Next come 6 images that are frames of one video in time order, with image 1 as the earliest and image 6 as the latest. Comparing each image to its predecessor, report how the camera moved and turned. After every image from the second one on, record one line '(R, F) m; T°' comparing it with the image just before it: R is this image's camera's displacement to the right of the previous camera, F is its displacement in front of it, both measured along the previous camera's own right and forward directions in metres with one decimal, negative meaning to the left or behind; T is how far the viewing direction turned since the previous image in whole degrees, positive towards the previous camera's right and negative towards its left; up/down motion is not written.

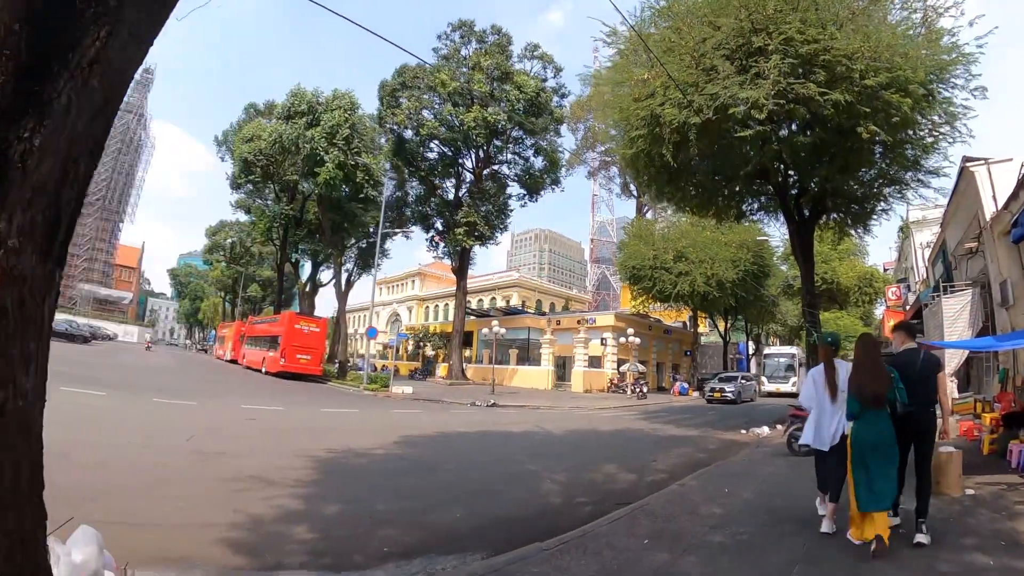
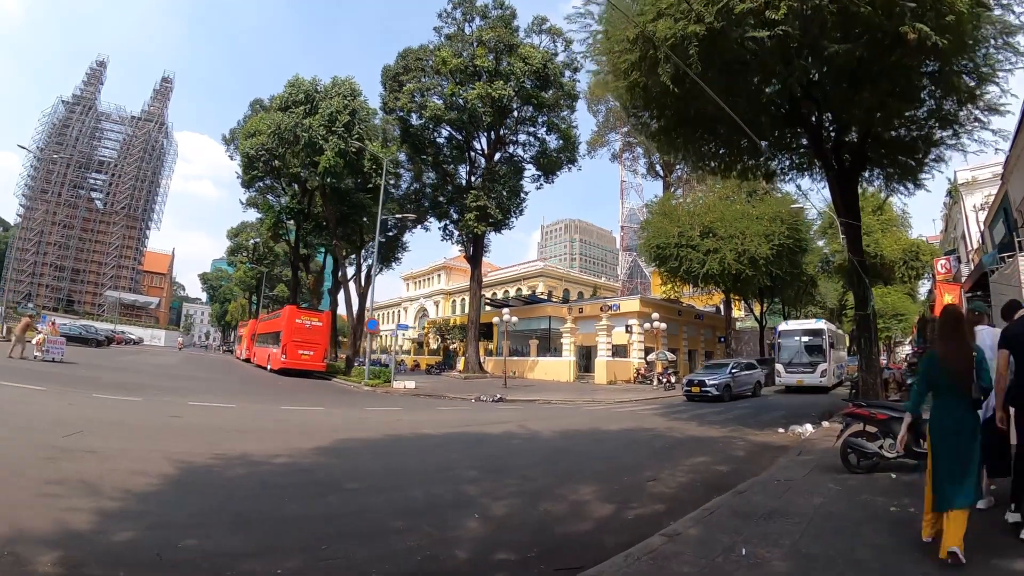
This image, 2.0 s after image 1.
(+0.9, +2.1) m; -3°
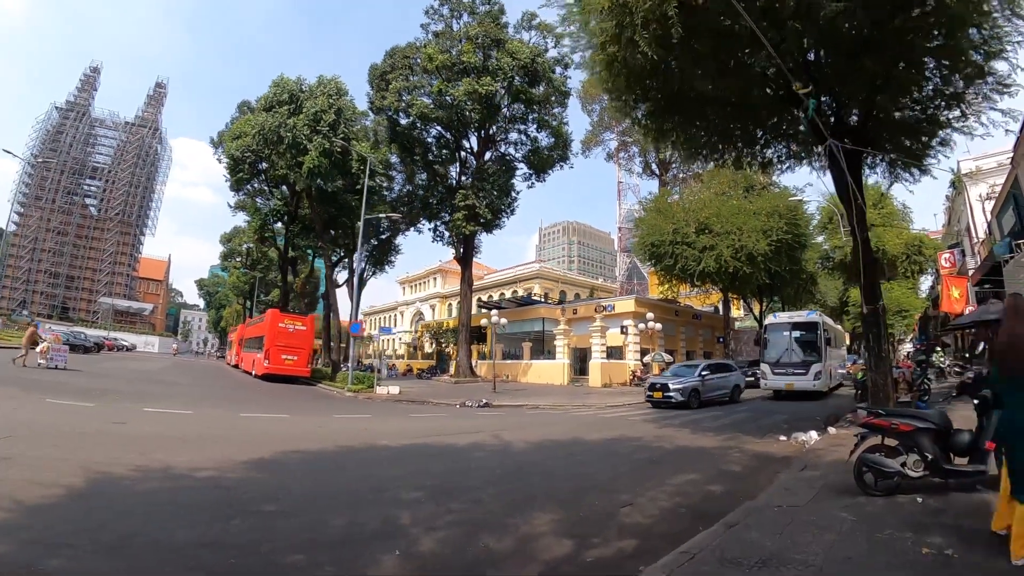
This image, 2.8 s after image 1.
(+0.4, +0.9) m; 0°
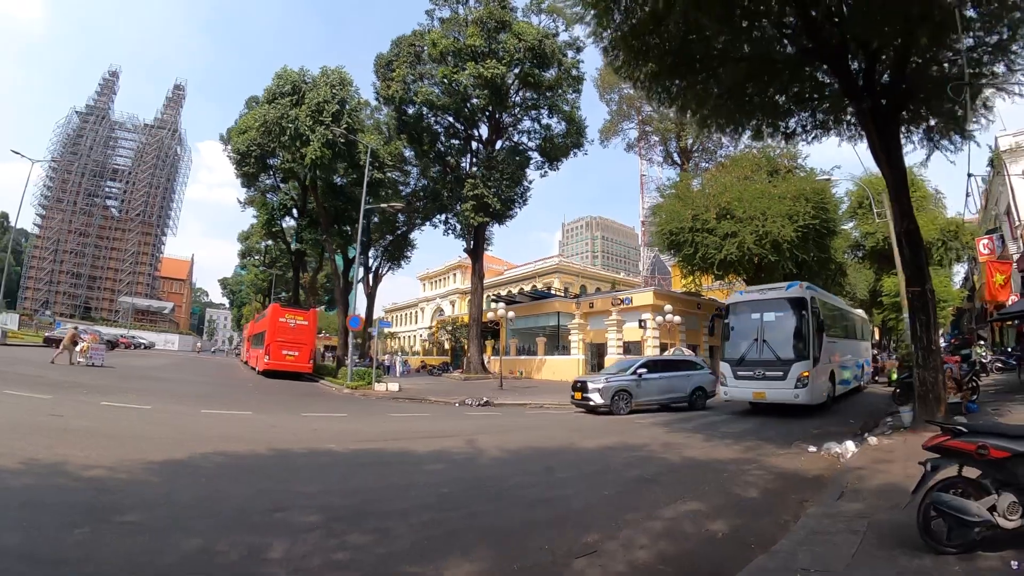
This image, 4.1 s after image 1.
(+0.6, +1.4) m; -2°
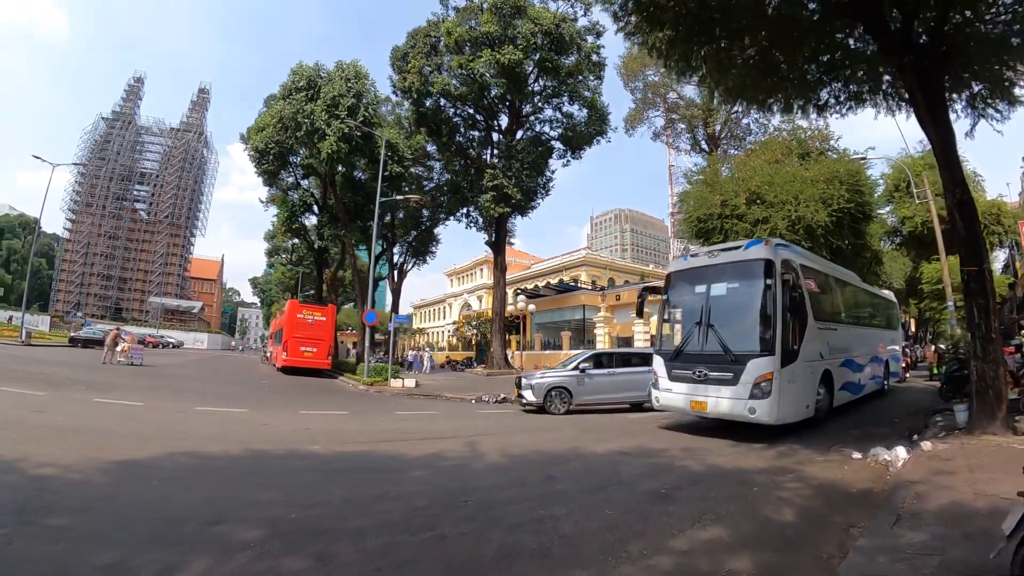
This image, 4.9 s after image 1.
(+0.3, +0.8) m; -3°
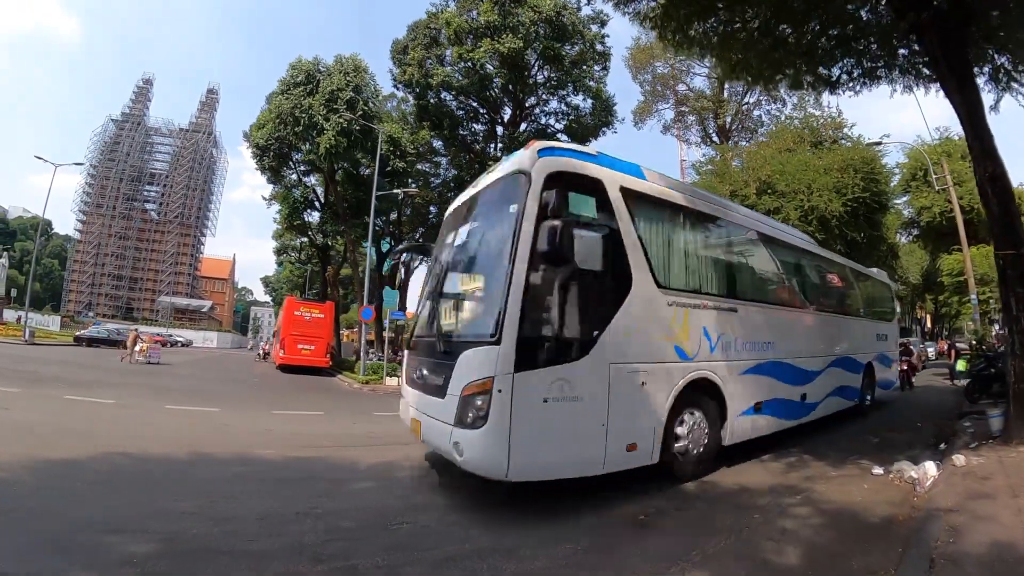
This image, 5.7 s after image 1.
(+0.4, +0.8) m; -1°
